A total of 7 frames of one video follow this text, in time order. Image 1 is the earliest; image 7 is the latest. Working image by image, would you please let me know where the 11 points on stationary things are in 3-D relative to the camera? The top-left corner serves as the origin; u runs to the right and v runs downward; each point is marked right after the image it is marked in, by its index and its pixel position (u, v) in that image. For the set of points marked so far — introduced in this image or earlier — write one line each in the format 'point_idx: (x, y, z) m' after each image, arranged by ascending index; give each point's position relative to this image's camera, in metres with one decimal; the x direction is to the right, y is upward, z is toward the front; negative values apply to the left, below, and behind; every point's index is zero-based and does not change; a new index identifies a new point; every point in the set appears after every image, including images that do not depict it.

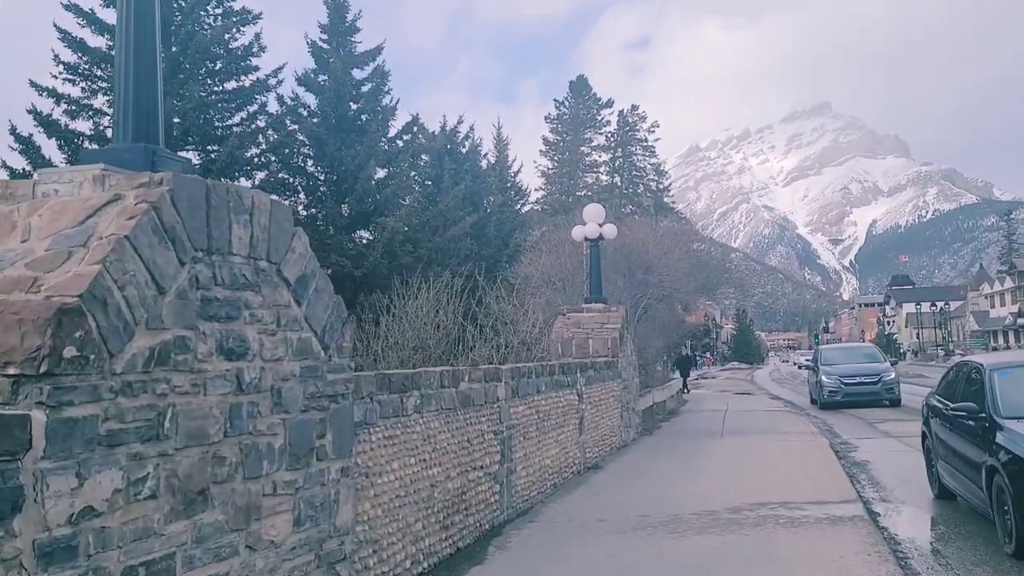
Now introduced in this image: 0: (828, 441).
0: (+5.4, -2.6, +15.2) m
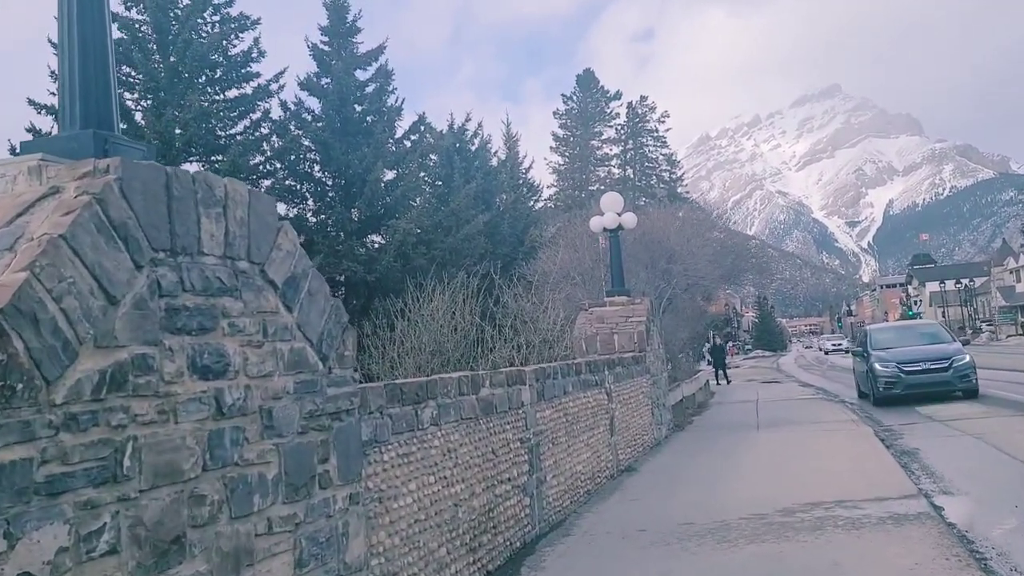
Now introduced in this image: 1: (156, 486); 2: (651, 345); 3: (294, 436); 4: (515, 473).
0: (+5.8, -2.3, +14.5) m
1: (-1.2, -0.6, +2.9) m
2: (+2.2, -0.9, +14.2) m
3: (-0.9, -0.6, +3.8) m
4: (0.0, -1.4, +6.8) m
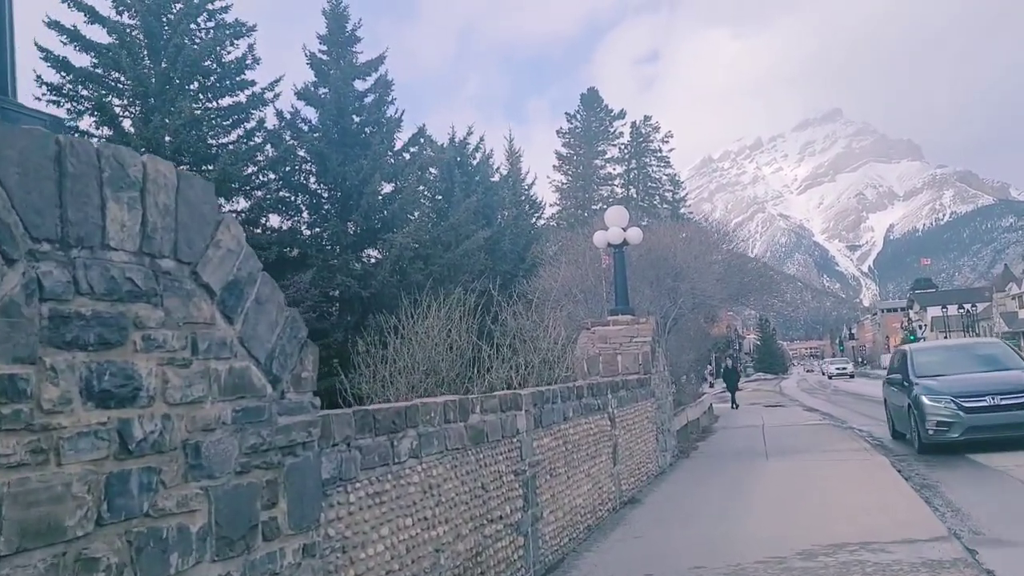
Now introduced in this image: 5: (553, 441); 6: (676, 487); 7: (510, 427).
0: (+5.7, -2.6, +13.7) m
1: (-1.2, -0.6, +2.2) m
2: (+2.2, -1.2, +13.5) m
3: (-1.0, -0.6, +3.1) m
4: (0.0, -1.5, +6.1) m
5: (+0.3, -1.3, +7.4) m
6: (+2.1, -2.6, +11.6) m
7: (0.0, -1.0, +6.3) m
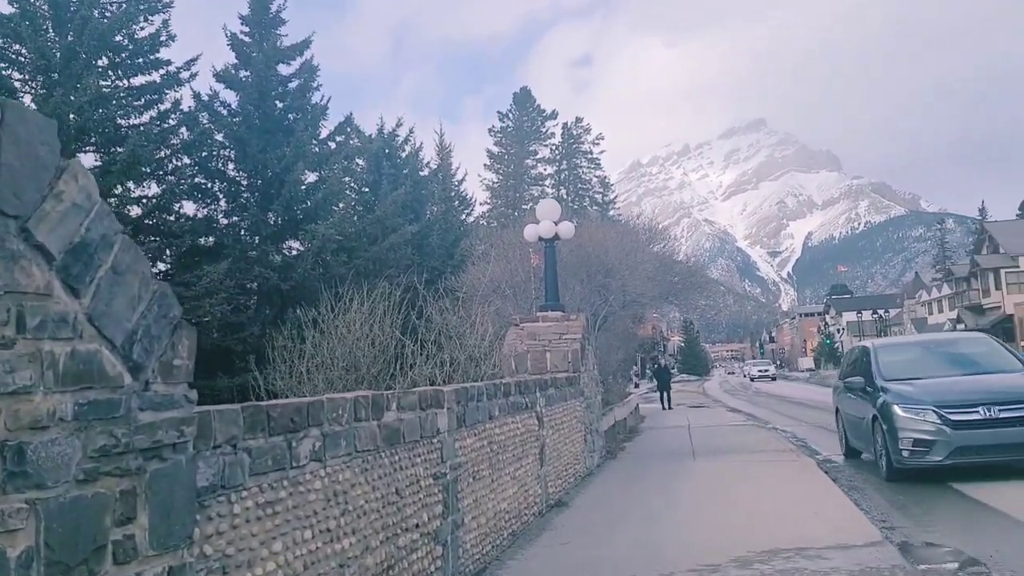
0: (+4.6, -2.6, +13.6) m
1: (-1.4, -0.5, +1.6) m
2: (+1.1, -1.1, +13.1) m
3: (-1.2, -0.5, +2.5) m
4: (-0.5, -1.4, +5.5) m
5: (-0.3, -1.2, +6.8) m
6: (+1.2, -2.5, +11.2) m
7: (-0.5, -0.9, +5.7) m
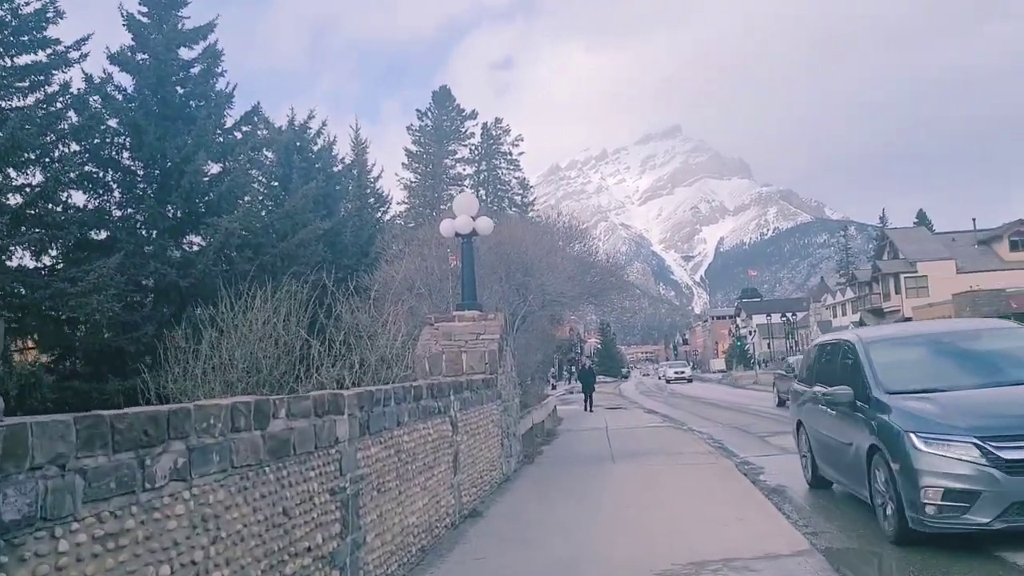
0: (+3.3, -2.6, +13.4) m
1: (-1.5, -0.5, +0.9) m
2: (-0.1, -1.1, +12.6) m
3: (-1.4, -0.5, +1.7) m
4: (-1.0, -1.4, +4.9) m
5: (-0.9, -1.1, +6.2) m
6: (+0.1, -2.5, +10.6) m
7: (-1.1, -0.8, +5.1) m
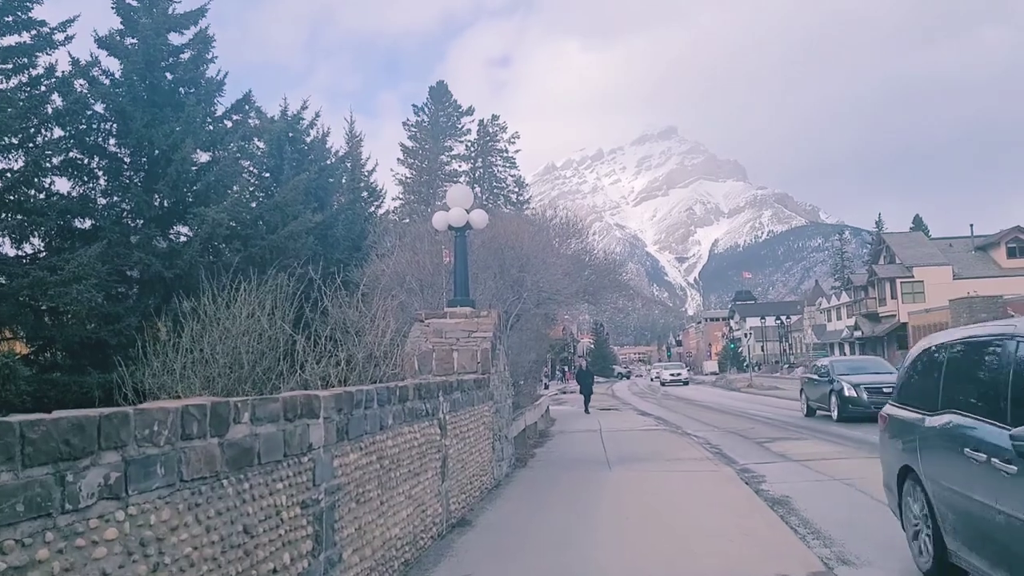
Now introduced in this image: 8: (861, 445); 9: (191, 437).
0: (+3.2, -2.6, +12.9) m
1: (-1.5, -0.4, +0.3) m
2: (-0.2, -1.1, +12.0) m
3: (-1.4, -0.4, +1.2) m
4: (-1.1, -1.3, +4.3) m
5: (-0.9, -1.1, +5.7) m
6: (0.0, -2.4, +10.1) m
7: (-1.1, -0.8, +4.5) m
8: (+6.3, -2.8, +16.2) m
9: (-1.2, -0.6, +3.5) m
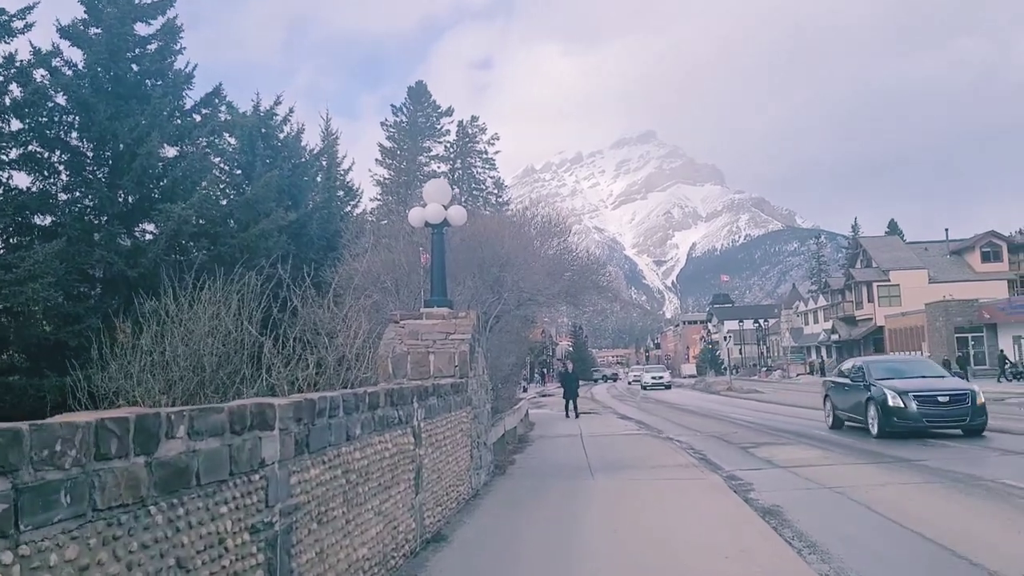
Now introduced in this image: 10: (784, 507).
0: (+2.9, -2.6, +12.4) m
1: (-1.5, -0.4, -0.2) m
2: (-0.5, -1.1, +11.5) m
3: (-1.5, -0.4, +0.6) m
4: (-1.2, -1.3, +3.8) m
5: (-1.1, -1.1, +5.1) m
6: (-0.2, -2.4, +9.6) m
7: (-1.2, -0.7, +4.0) m
8: (+6.0, -2.9, +15.8) m
9: (-1.3, -0.5, +2.9) m
10: (+3.2, -2.6, +10.4) m
